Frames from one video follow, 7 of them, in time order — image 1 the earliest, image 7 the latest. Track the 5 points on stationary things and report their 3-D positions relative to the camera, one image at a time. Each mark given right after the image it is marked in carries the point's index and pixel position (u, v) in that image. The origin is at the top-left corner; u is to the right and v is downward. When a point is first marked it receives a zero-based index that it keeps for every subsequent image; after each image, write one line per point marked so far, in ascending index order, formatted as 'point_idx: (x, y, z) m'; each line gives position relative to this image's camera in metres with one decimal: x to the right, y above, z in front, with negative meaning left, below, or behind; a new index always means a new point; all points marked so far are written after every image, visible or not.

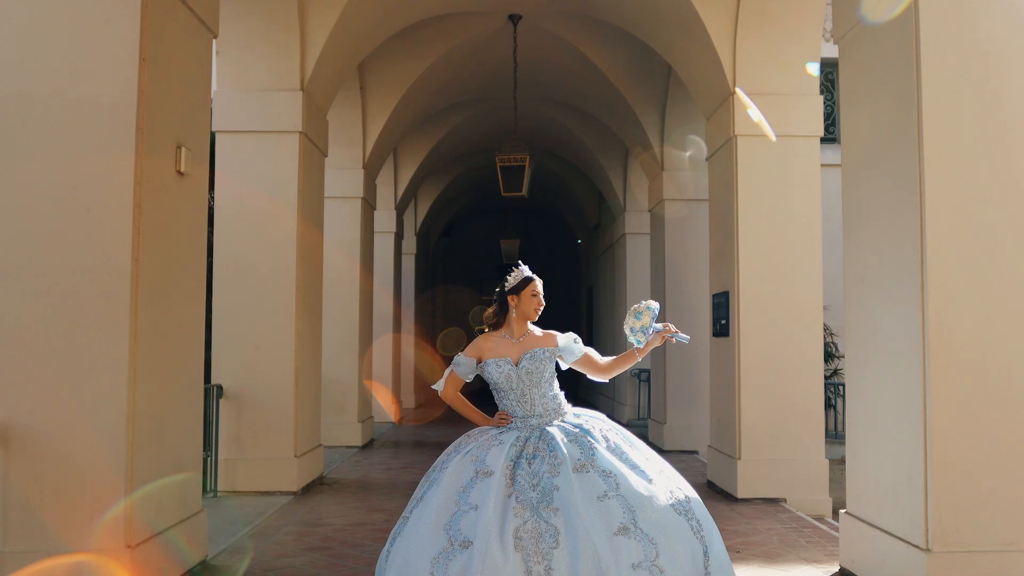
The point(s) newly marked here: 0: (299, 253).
0: (-1.8, +0.3, +6.9) m
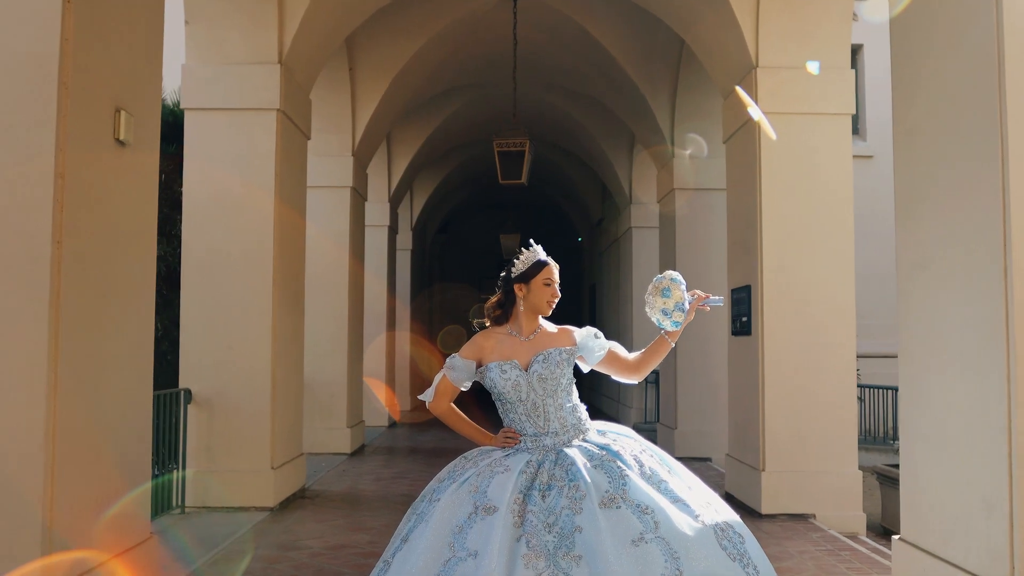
0: (-1.8, +0.3, +6.2) m
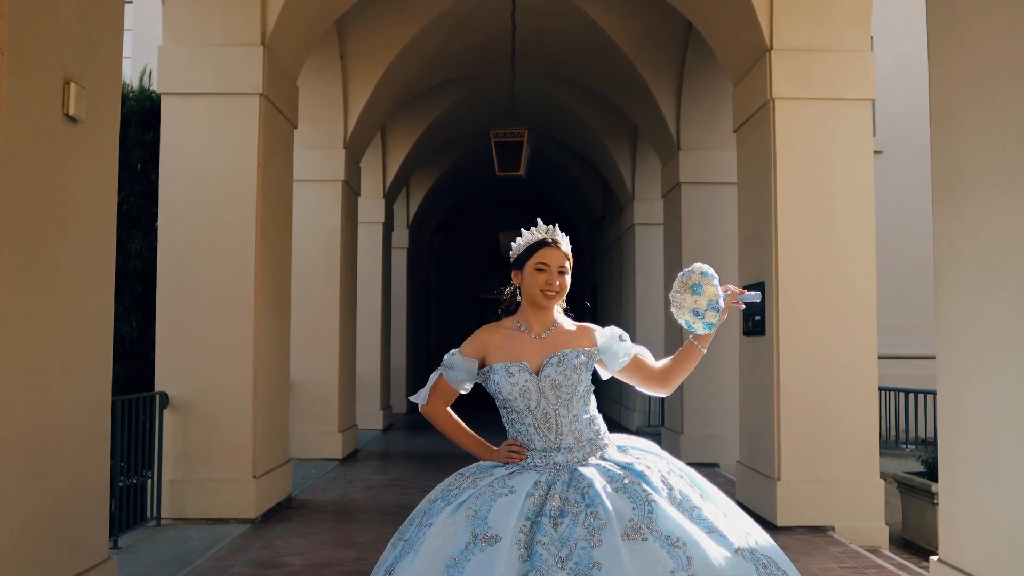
0: (-1.8, +0.4, +5.8) m
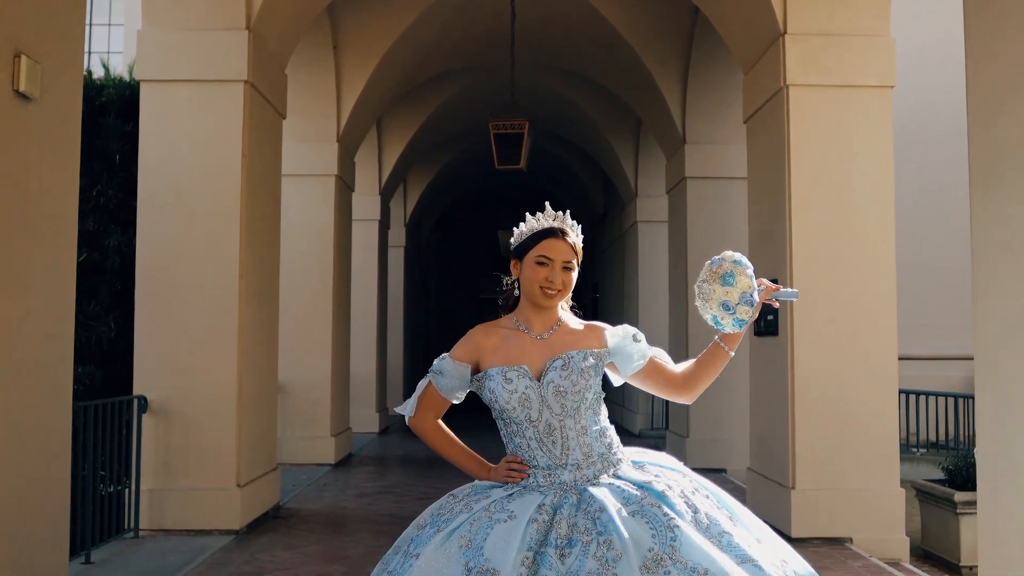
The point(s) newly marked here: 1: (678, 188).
0: (-1.8, +0.4, +5.5) m
1: (+1.7, +1.0, +8.4) m
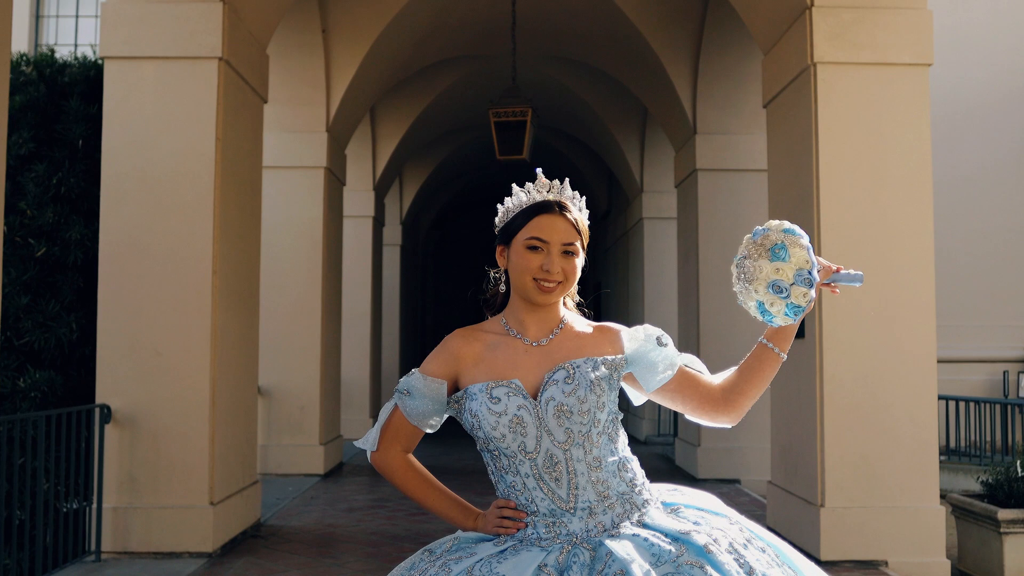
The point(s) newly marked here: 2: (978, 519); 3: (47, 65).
0: (-1.8, +0.4, +5.0) m
1: (+1.7, +1.0, +7.9) m
2: (+3.1, -1.5, +5.4) m
3: (-3.0, +1.4, +5.3) m
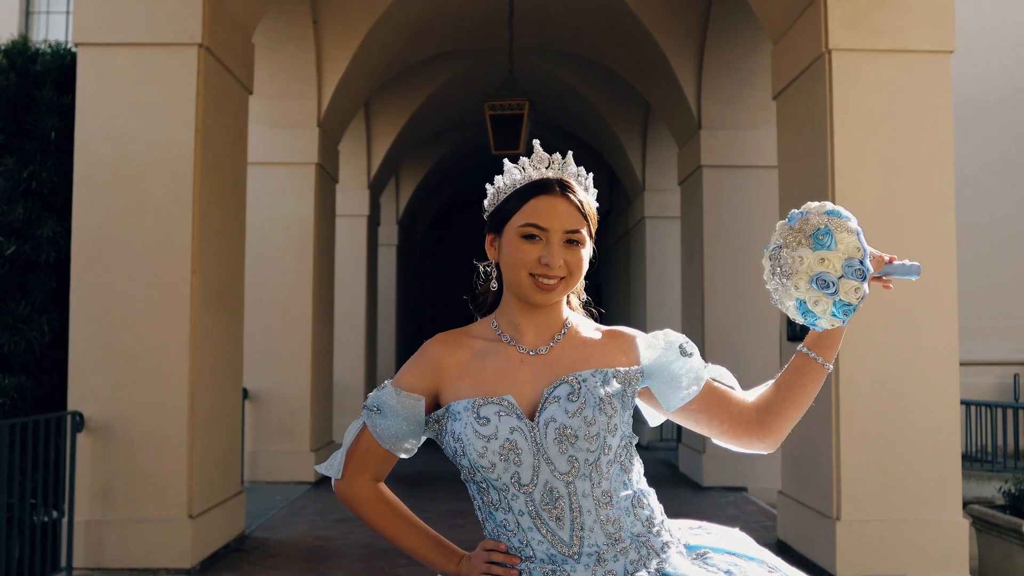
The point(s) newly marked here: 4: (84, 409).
0: (-1.8, +0.4, +4.7) m
1: (+1.7, +1.0, +7.7) m
2: (+3.1, -1.5, +5.1) m
3: (-3.0, +1.4, +5.0) m
4: (-2.4, -0.7, +4.7) m
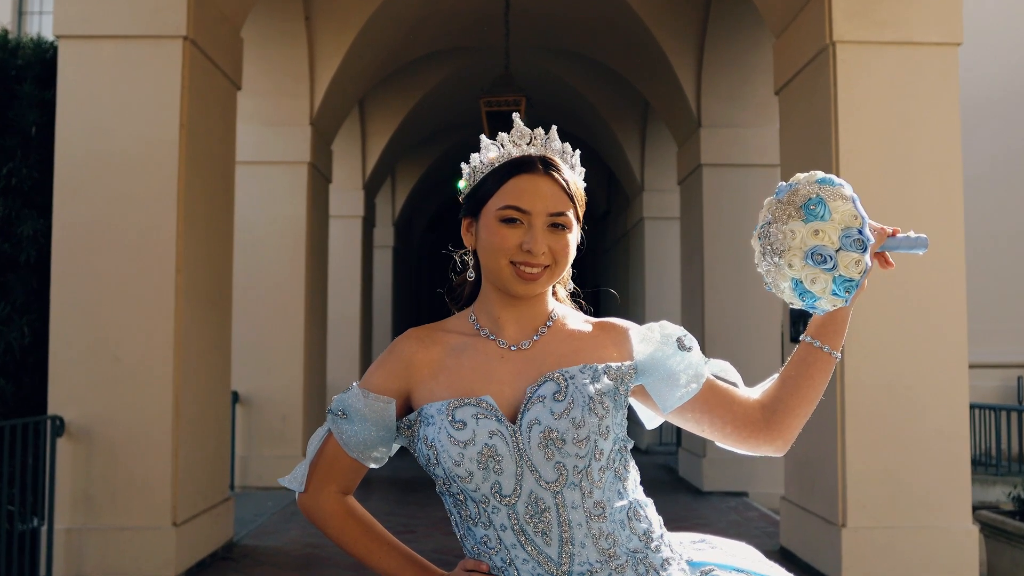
0: (-1.9, +0.4, +4.6) m
1: (+1.7, +1.0, +7.5) m
2: (+3.0, -1.5, +5.0) m
3: (-3.1, +1.4, +4.9) m
4: (-2.5, -0.7, +4.5) m
